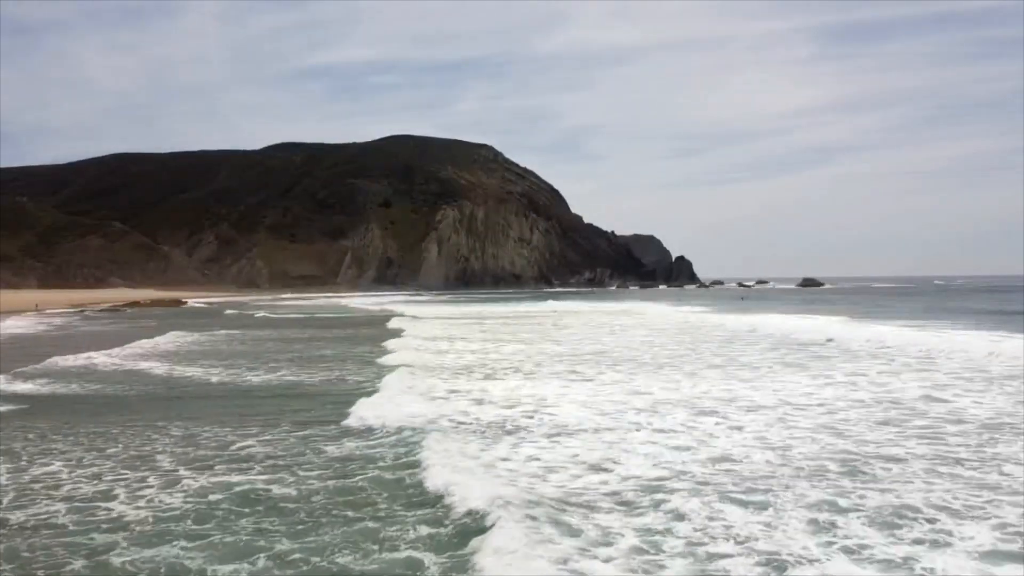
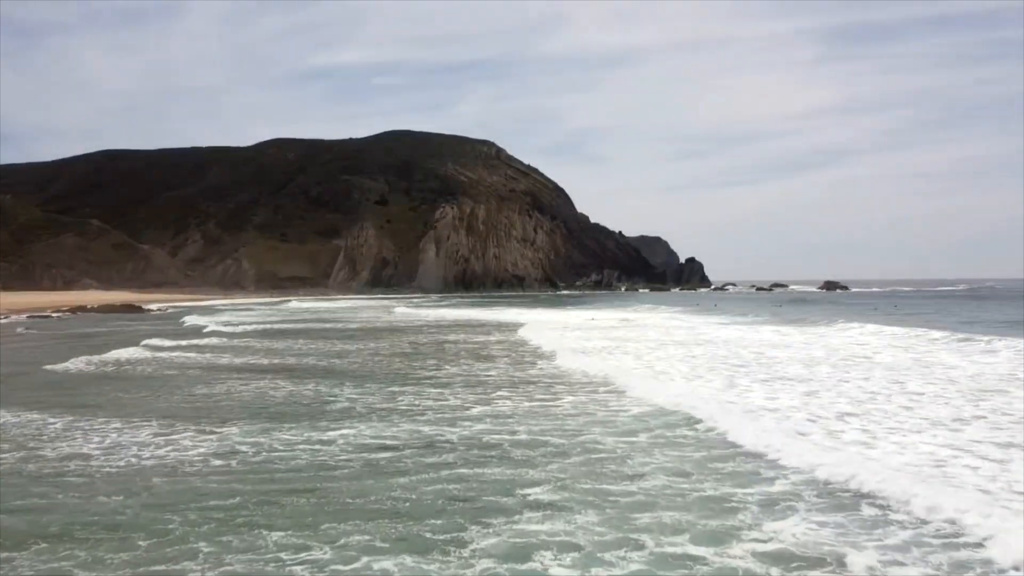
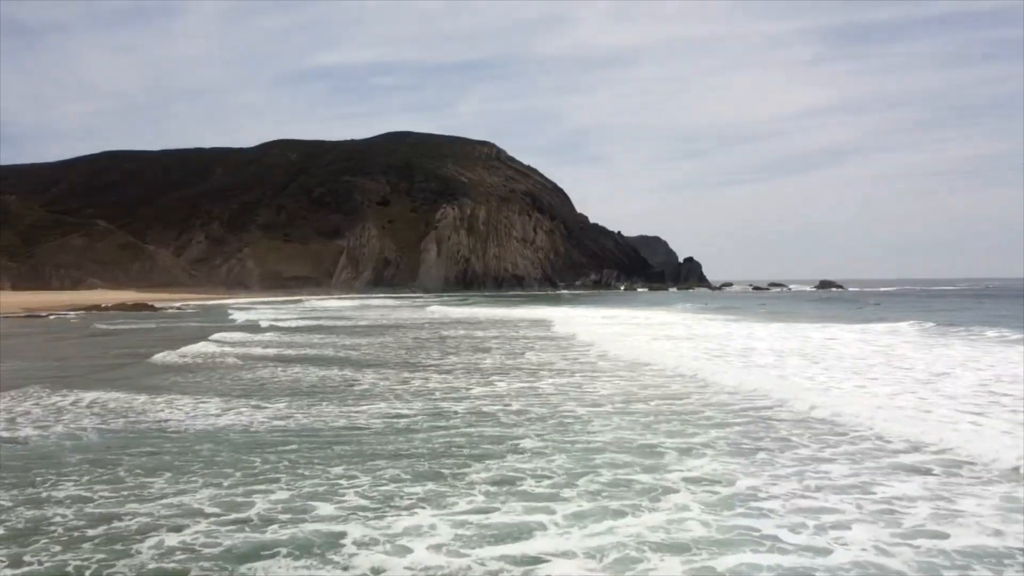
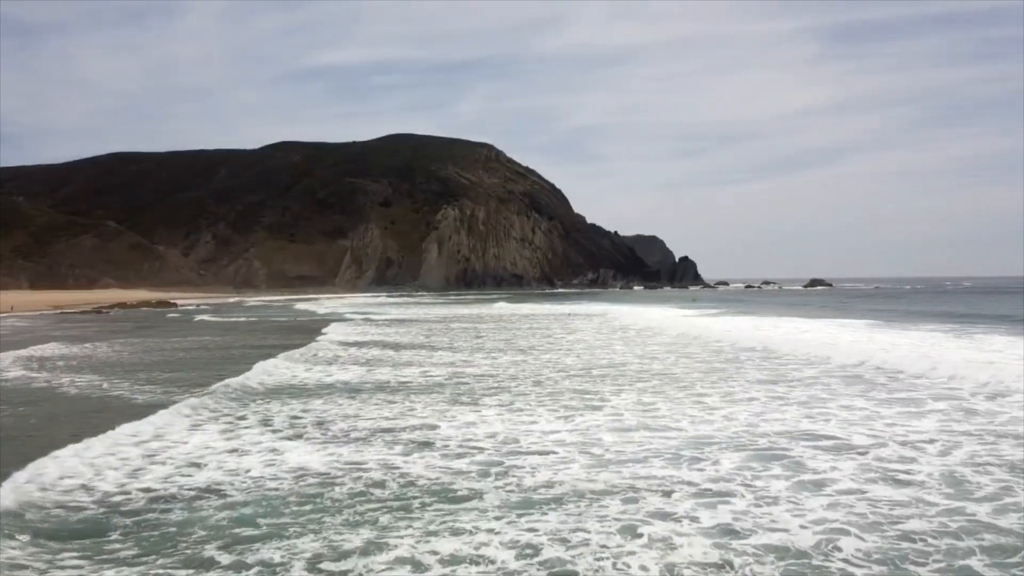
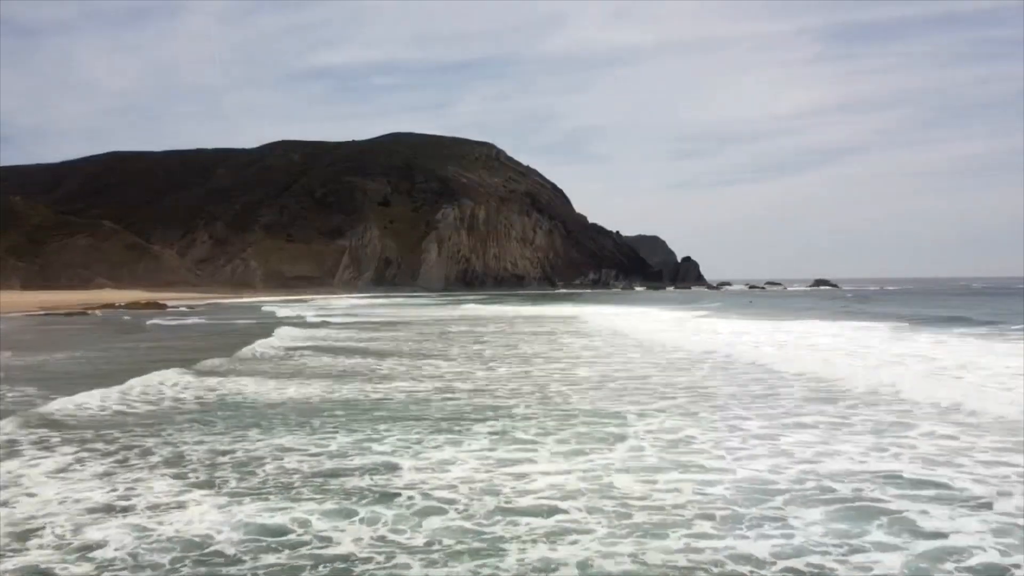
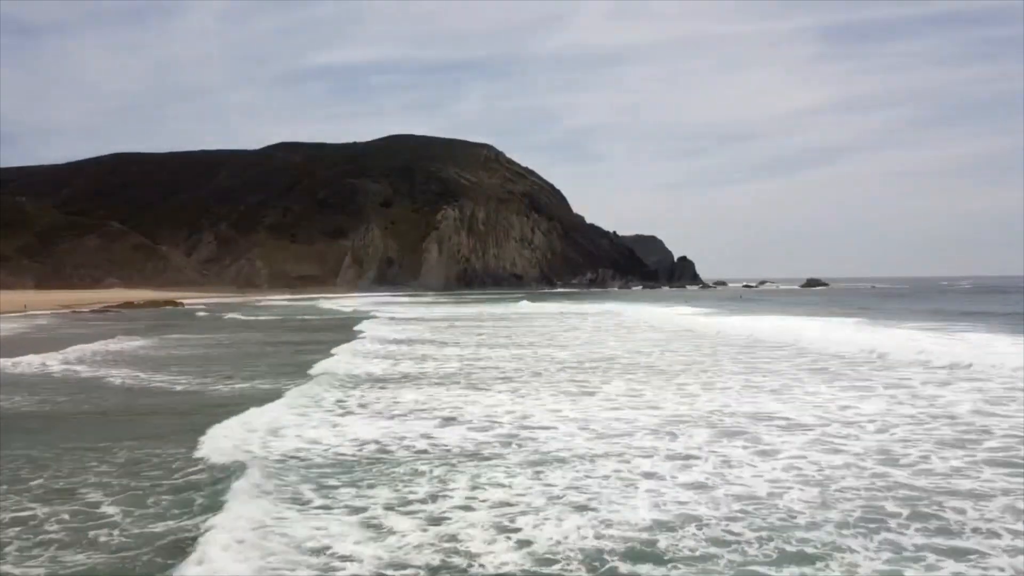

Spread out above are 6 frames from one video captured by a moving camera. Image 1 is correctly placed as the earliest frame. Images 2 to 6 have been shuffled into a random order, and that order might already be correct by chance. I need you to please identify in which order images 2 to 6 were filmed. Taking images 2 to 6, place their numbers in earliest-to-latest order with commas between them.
6, 4, 5, 3, 2
